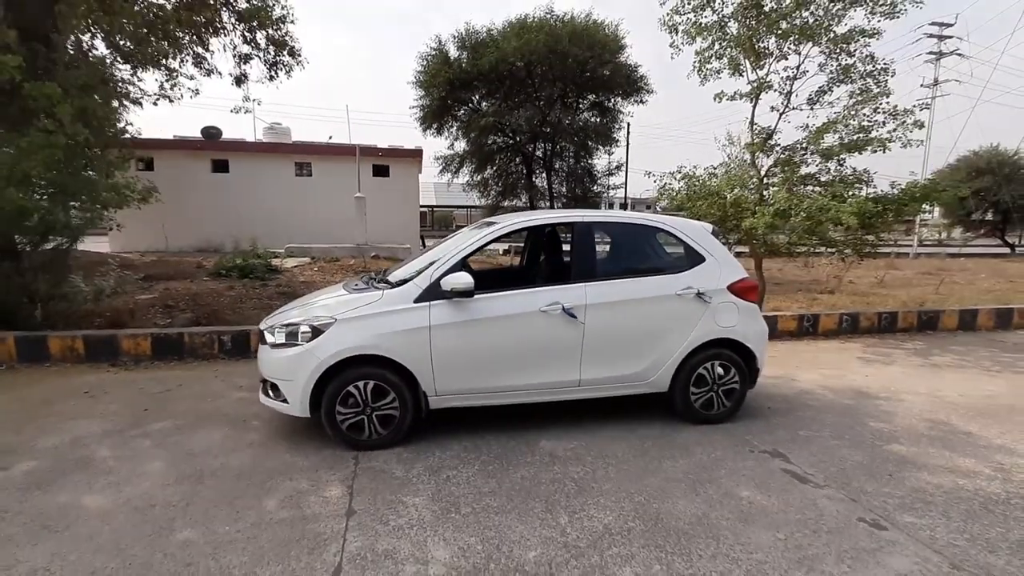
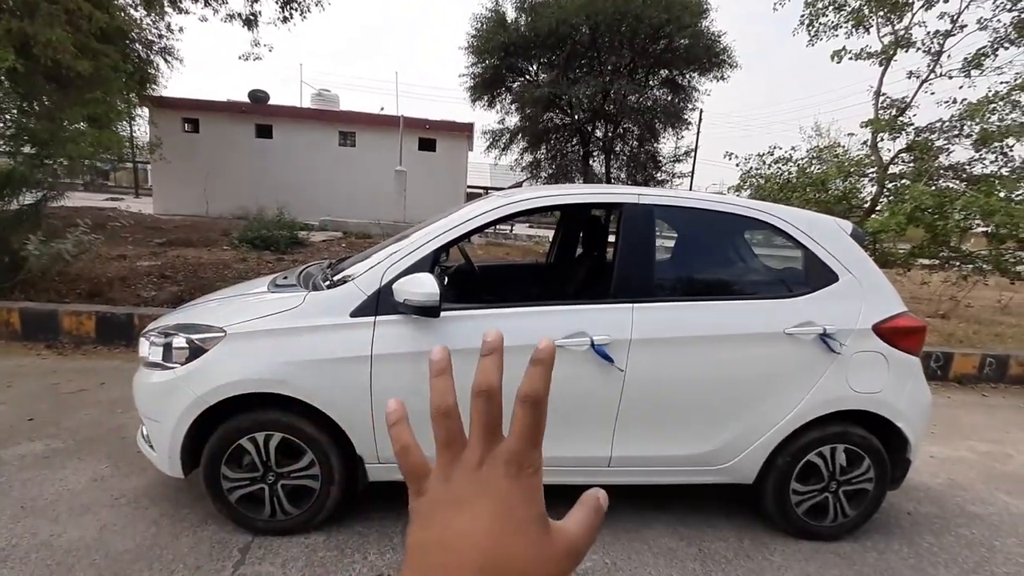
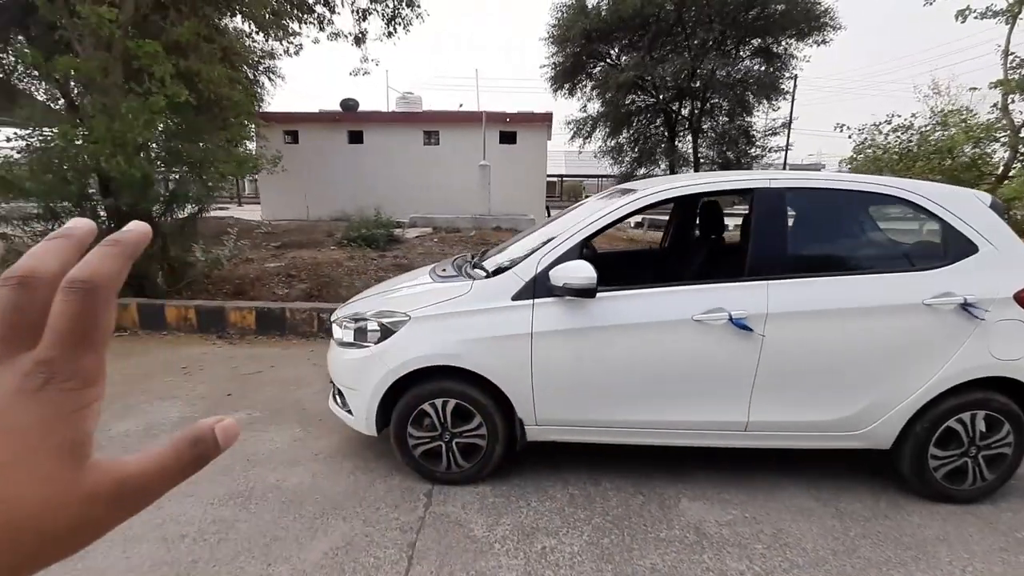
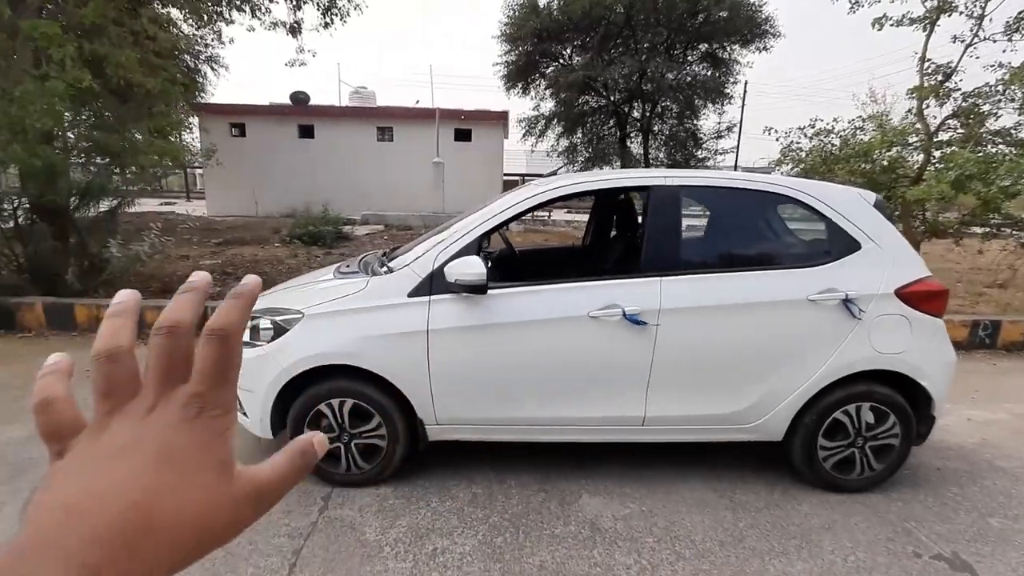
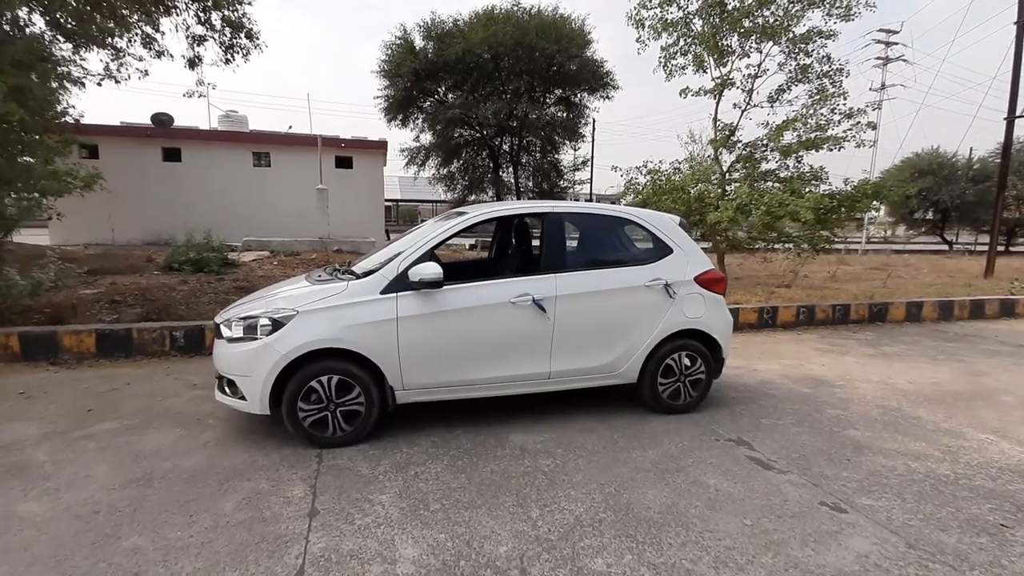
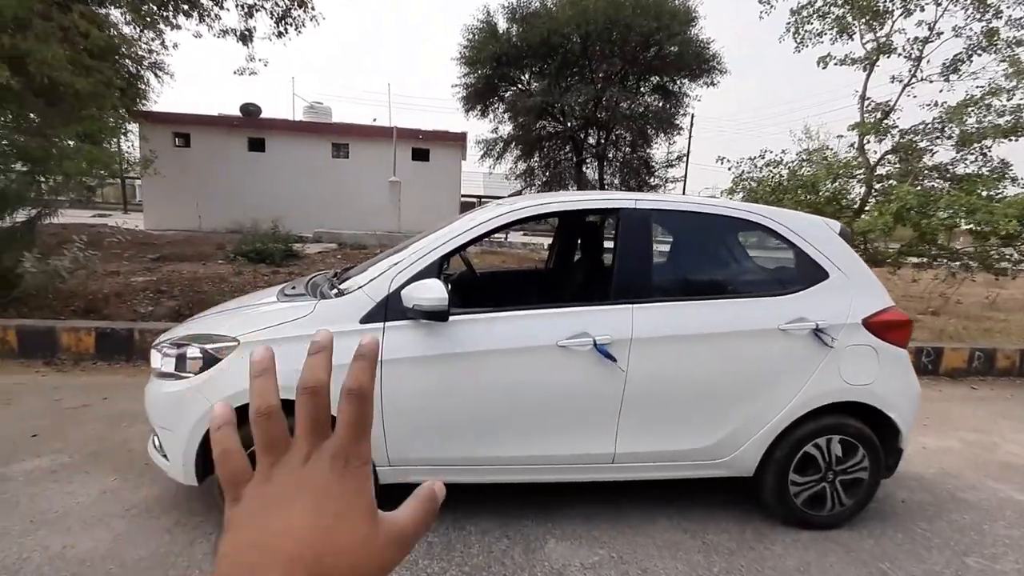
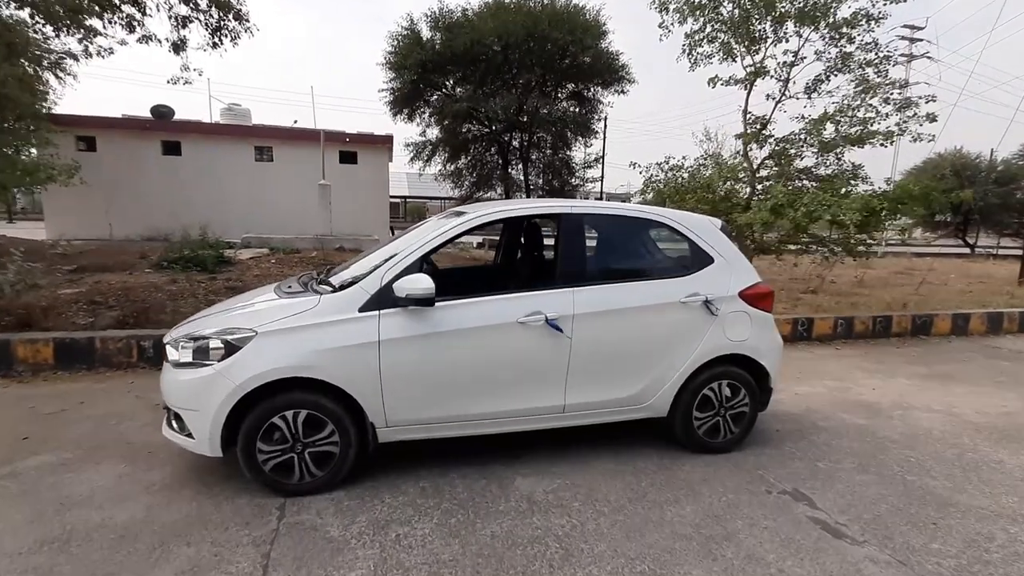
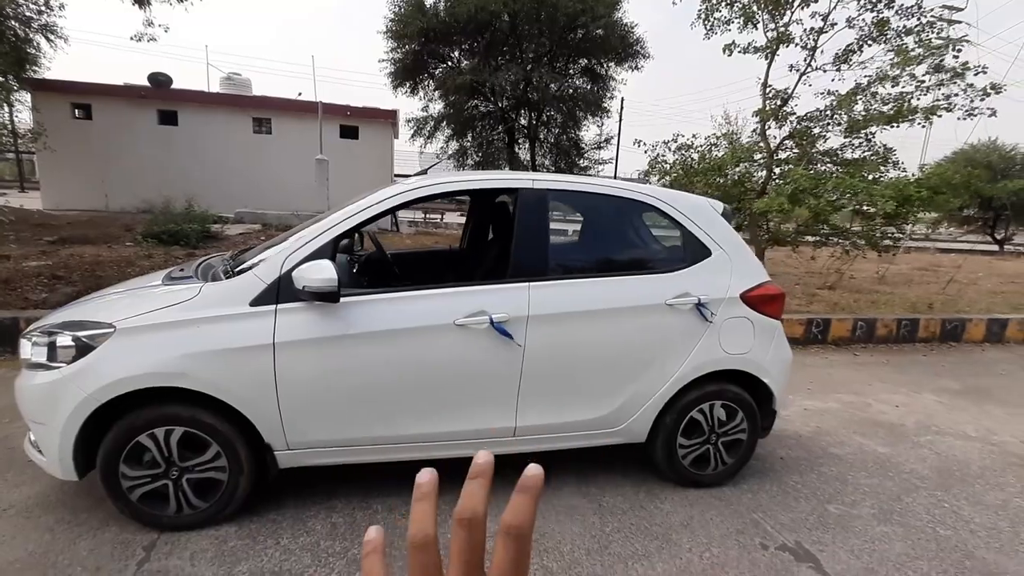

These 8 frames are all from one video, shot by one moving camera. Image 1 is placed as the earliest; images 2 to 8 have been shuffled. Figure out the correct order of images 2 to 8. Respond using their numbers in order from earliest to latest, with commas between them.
5, 7, 6, 2, 8, 4, 3
